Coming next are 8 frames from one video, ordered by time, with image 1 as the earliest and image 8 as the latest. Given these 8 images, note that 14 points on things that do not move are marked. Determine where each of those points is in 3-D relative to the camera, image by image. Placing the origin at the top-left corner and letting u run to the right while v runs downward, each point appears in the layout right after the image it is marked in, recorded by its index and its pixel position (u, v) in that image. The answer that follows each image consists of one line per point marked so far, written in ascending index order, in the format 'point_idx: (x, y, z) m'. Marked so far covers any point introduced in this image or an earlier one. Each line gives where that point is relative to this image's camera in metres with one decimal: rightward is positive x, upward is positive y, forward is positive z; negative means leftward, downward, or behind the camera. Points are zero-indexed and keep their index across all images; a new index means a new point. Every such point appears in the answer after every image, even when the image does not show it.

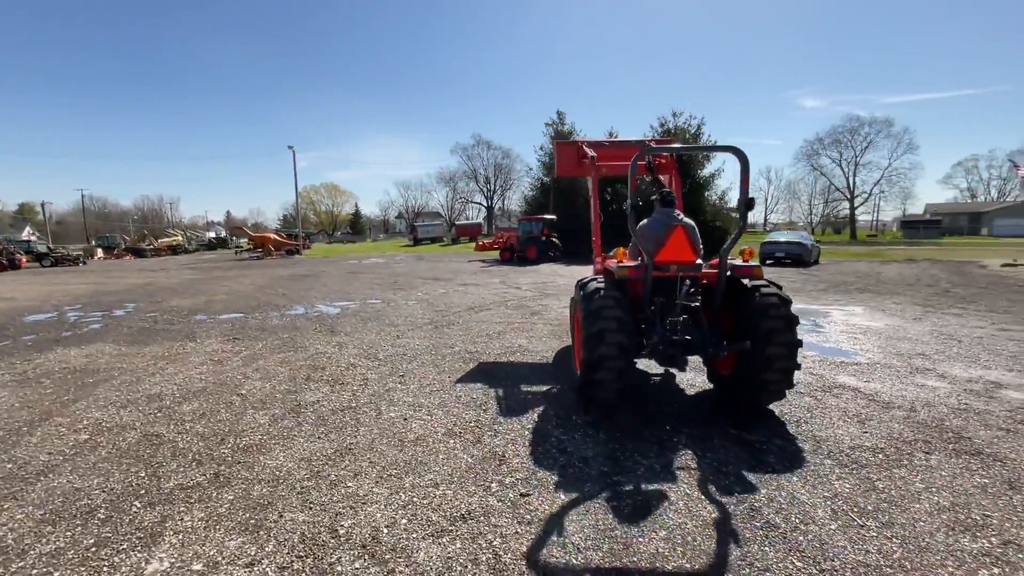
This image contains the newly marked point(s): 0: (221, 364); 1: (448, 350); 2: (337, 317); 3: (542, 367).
0: (-3.4, -0.9, +5.3) m
1: (-0.9, -0.8, +5.8) m
2: (-3.2, -0.5, +8.0) m
3: (+0.4, -0.8, +5.5) m
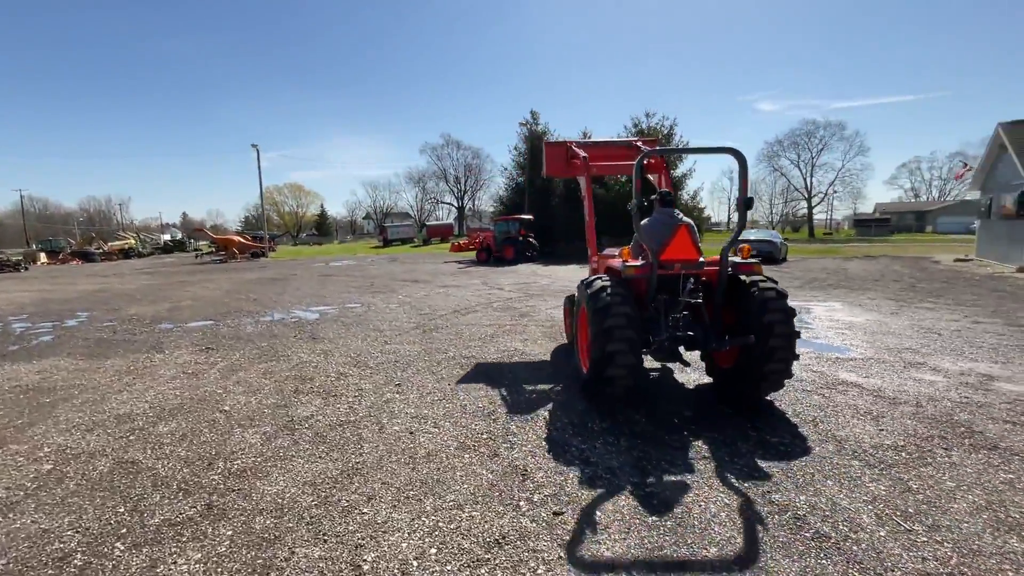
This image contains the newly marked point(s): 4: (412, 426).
0: (-3.4, -1.0, +4.8) m
1: (-0.9, -0.9, +5.6) m
2: (-3.4, -0.6, +7.6) m
3: (+0.3, -0.8, +5.3) m
4: (-0.8, -1.1, +3.5) m
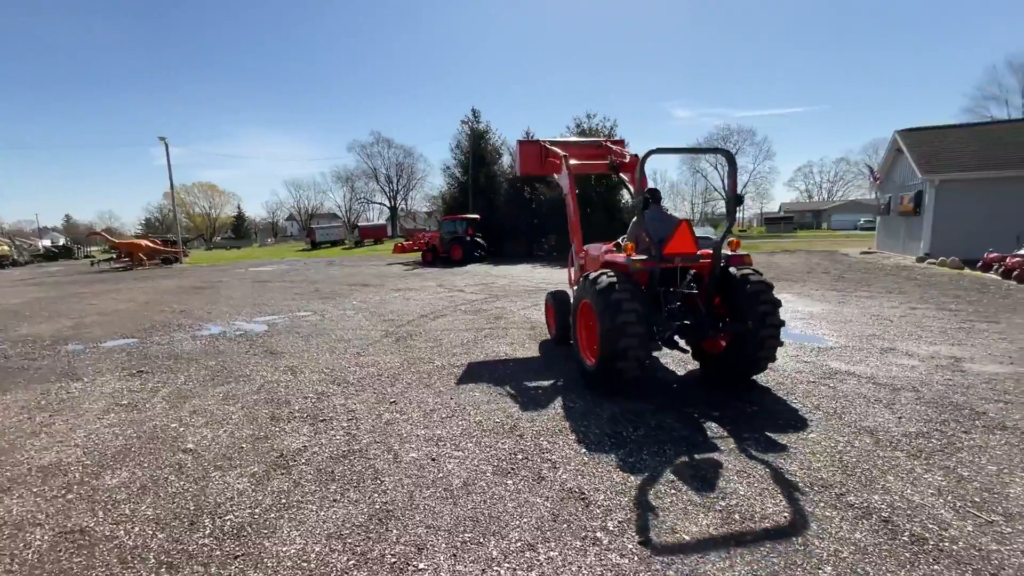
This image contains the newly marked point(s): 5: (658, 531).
0: (-3.4, -1.1, +4.0) m
1: (-1.0, -0.9, +5.1) m
2: (-3.7, -0.7, +6.7) m
3: (+0.3, -0.8, +5.1) m
4: (-0.6, -1.1, +3.1) m
5: (+0.7, -1.2, +2.3) m
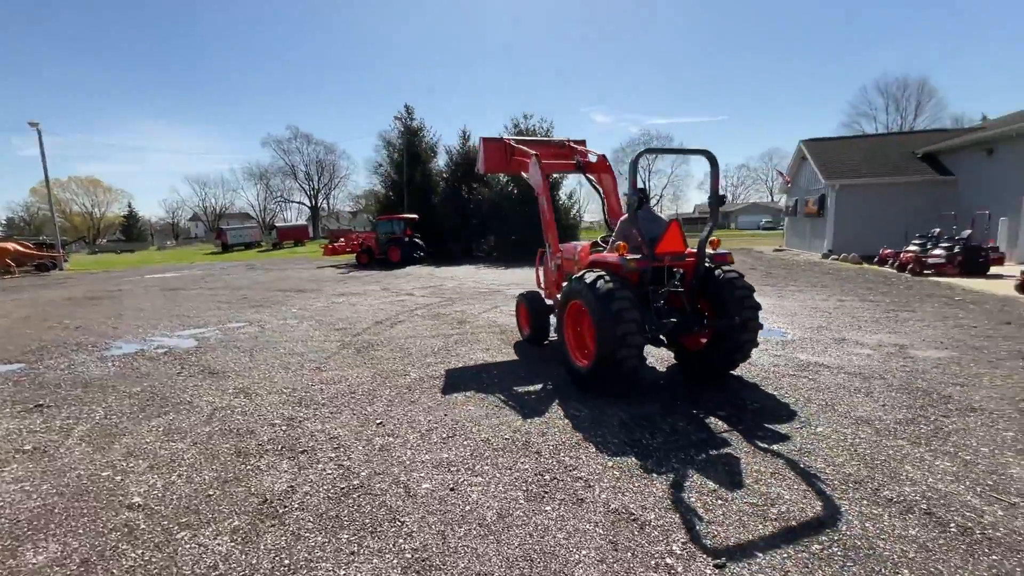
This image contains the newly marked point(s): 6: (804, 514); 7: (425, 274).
0: (-3.3, -1.2, +3.2) m
1: (-1.1, -1.0, +4.7) m
2: (-4.1, -0.9, +5.9) m
3: (+0.1, -0.9, +4.8) m
4: (-0.4, -1.2, +2.7) m
5: (+1.0, -1.2, +2.1) m
6: (+1.5, -1.2, +2.3) m
7: (-3.0, +0.5, +15.1) m
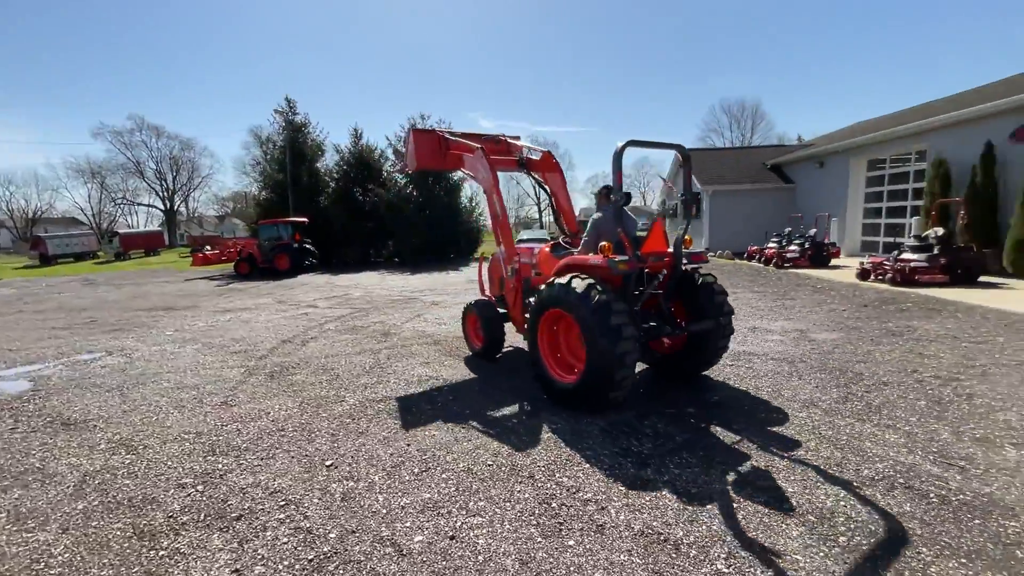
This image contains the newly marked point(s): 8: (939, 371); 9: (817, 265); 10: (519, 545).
0: (-3.3, -1.4, +2.1) m
1: (-1.6, -1.1, +4.0) m
2: (-4.7, -1.1, +4.5) m
3: (-0.4, -0.9, +4.4) m
4: (-0.4, -1.2, +2.3) m
5: (+1.1, -1.2, +2.0) m
6: (+1.6, -1.2, +2.3) m
7: (-5.9, +0.2, +13.7) m
8: (+4.2, -0.8, +4.3) m
9: (+8.8, +0.7, +12.8) m
10: (0.0, -1.2, +2.2) m
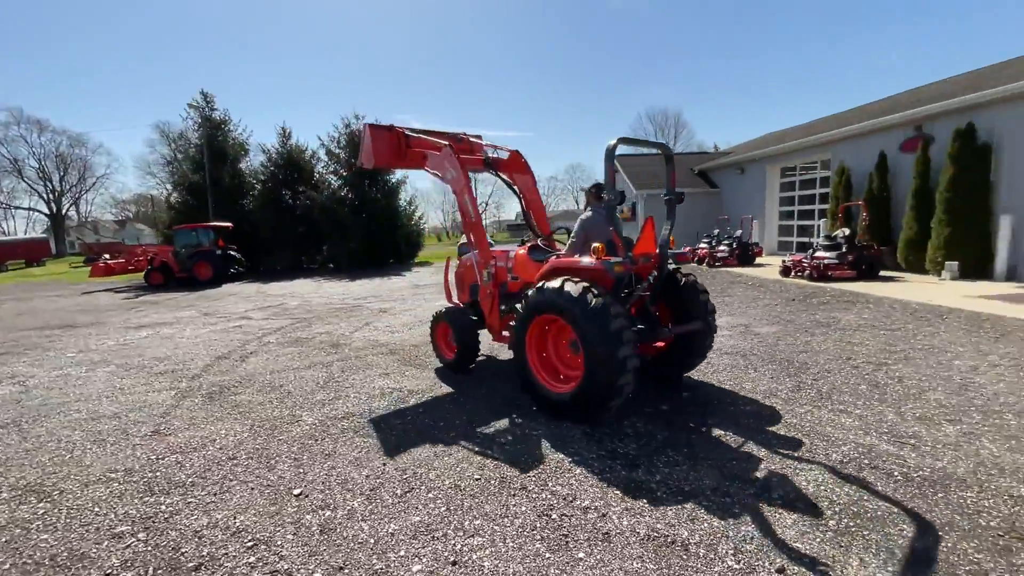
0: (-3.2, -1.5, +1.5) m
1: (-1.8, -1.1, +3.7) m
2: (-5.0, -1.3, +3.7) m
3: (-0.7, -1.0, +4.2) m
4: (-0.3, -1.3, +2.1) m
5: (+1.2, -1.2, +2.1) m
6: (+1.6, -1.1, +2.5) m
7: (-7.4, -0.1, +12.7) m
8: (+3.8, -0.7, +4.8) m
9: (+7.2, +0.8, +13.8) m
10: (+0.1, -1.3, +2.0) m
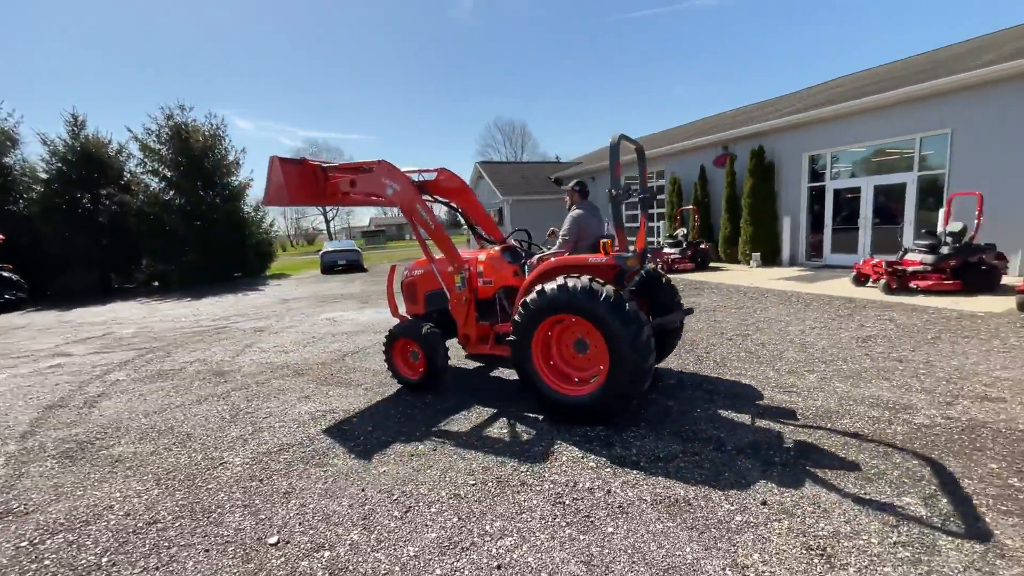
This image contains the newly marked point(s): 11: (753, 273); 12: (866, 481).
0: (-2.7, -1.6, +0.5) m
1: (-2.0, -1.3, +3.1) m
2: (-5.0, -1.6, +2.1) m
3: (-1.2, -1.0, +4.0) m
4: (-0.2, -1.3, +2.1) m
5: (+1.3, -1.1, +2.5) m
6: (+1.6, -1.0, +3.0) m
7: (-10.3, -0.8, +9.9) m
8: (+3.0, -0.6, +5.9) m
9: (+3.2, +0.9, +15.6) m
10: (+0.3, -1.2, +2.1) m
11: (+6.2, +0.4, +11.3) m
12: (+2.0, -1.1, +2.4) m
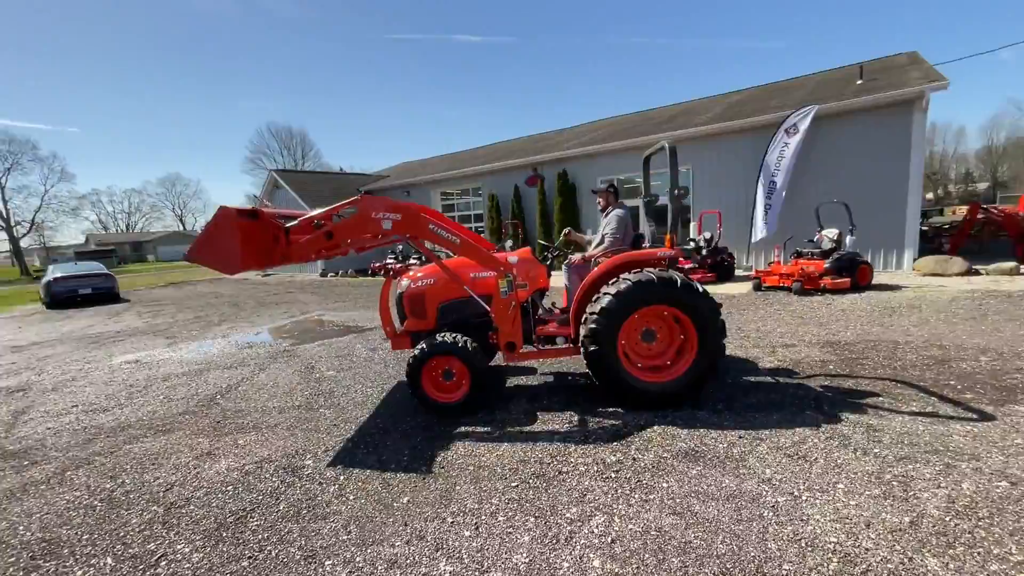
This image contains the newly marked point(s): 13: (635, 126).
0: (-1.2, -1.7, -0.3) m
1: (-1.7, -1.4, +2.3) m
2: (-3.9, -1.8, 0.0) m
3: (-1.4, -1.2, +3.4) m
4: (+0.4, -1.2, +2.2) m
5: (+1.5, -1.0, +3.2) m
6: (+1.5, -0.9, +3.8) m
7: (-12.1, -1.7, +4.7) m
8: (+1.4, -0.5, +7.0) m
9: (-2.7, +0.5, +15.8) m
10: (+0.7, -1.2, +2.4) m
11: (+1.8, +0.3, +13.2) m
12: (+2.1, -0.9, +3.4) m
13: (+4.2, +5.6, +15.2) m
